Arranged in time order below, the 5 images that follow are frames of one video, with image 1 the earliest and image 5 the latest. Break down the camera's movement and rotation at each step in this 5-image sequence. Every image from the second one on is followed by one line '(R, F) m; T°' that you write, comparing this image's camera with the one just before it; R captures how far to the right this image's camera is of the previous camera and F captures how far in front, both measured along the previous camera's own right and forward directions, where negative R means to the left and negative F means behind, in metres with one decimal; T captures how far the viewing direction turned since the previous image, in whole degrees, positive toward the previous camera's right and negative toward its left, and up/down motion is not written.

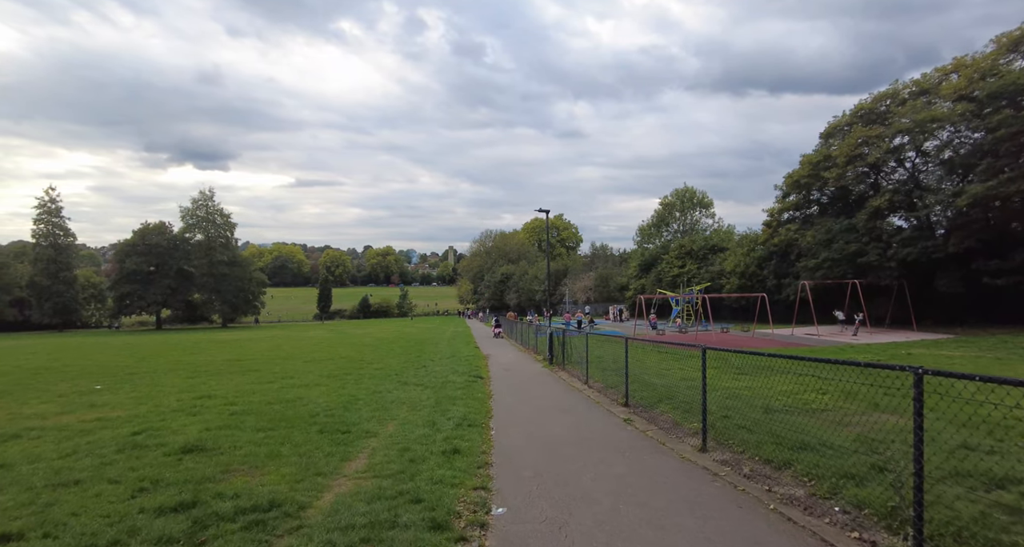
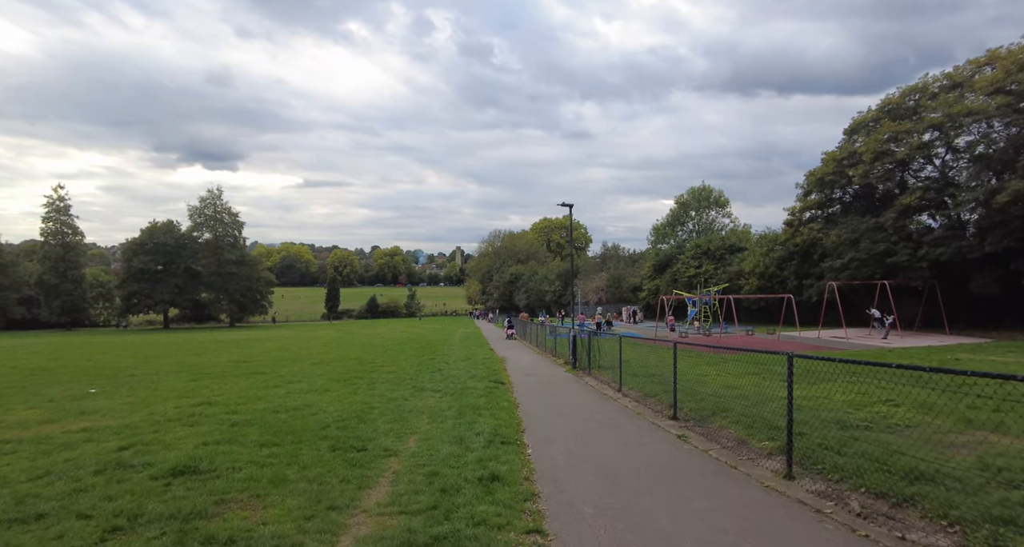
(-0.4, +1.1) m; -1°
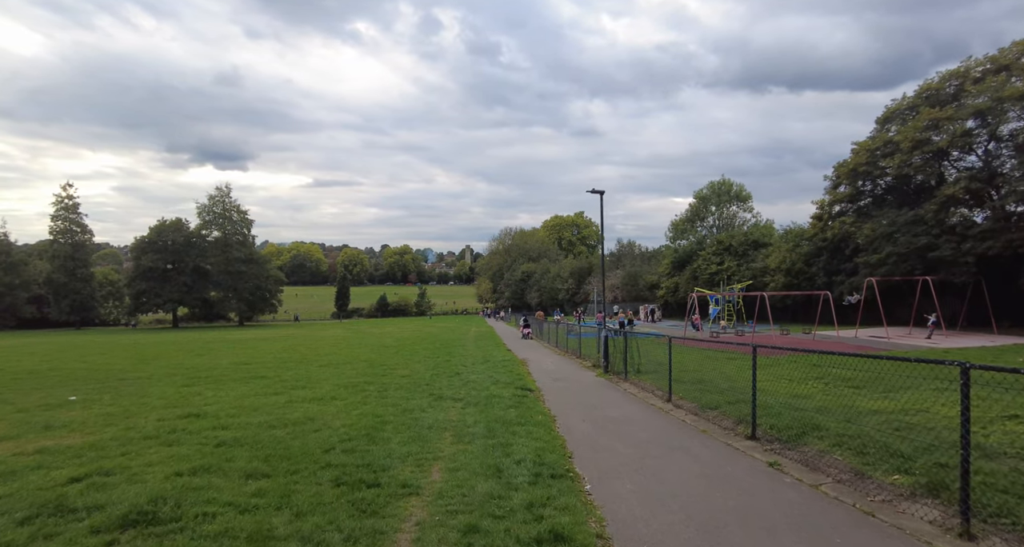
(-0.4, +1.6) m; -1°
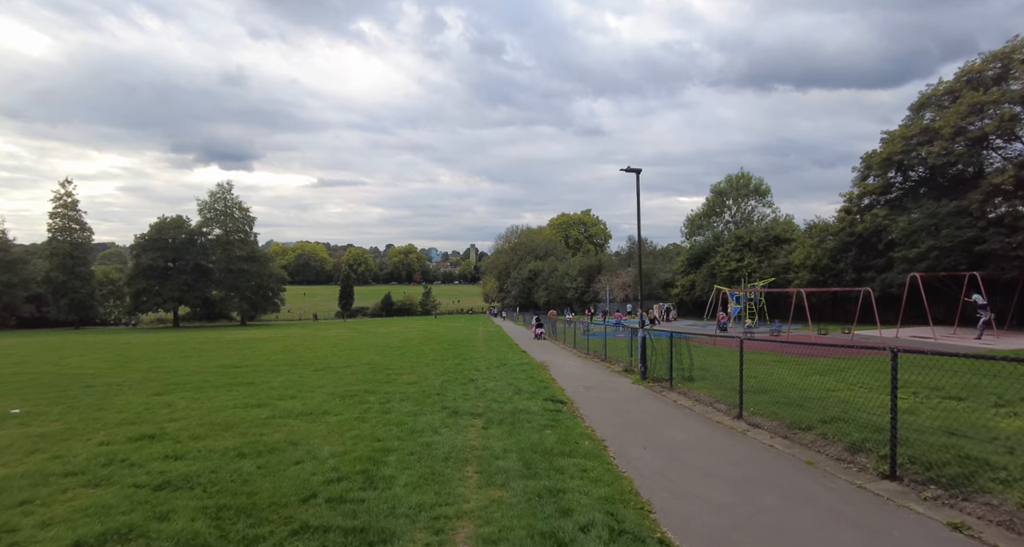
(-0.4, +2.1) m; 0°
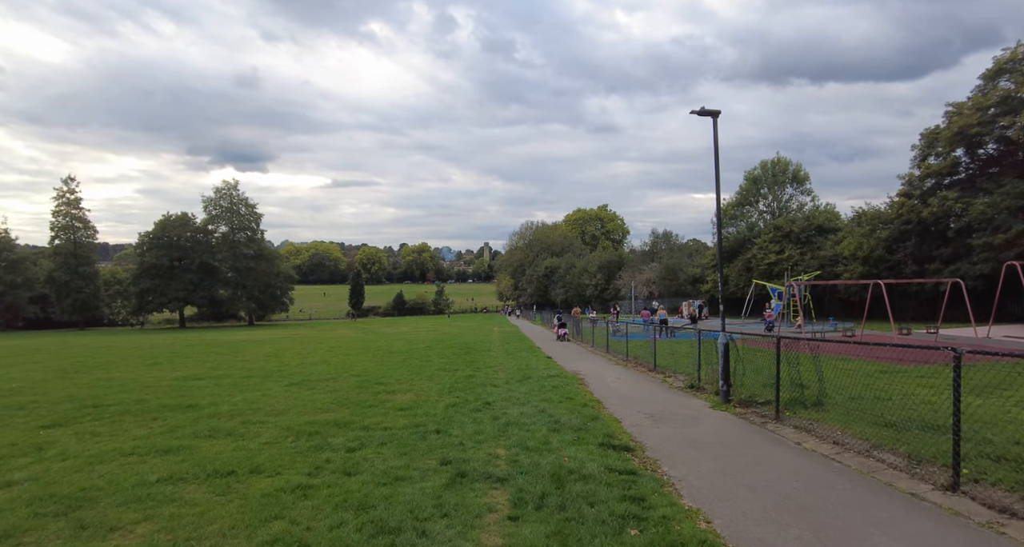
(-0.3, +3.7) m; -1°
